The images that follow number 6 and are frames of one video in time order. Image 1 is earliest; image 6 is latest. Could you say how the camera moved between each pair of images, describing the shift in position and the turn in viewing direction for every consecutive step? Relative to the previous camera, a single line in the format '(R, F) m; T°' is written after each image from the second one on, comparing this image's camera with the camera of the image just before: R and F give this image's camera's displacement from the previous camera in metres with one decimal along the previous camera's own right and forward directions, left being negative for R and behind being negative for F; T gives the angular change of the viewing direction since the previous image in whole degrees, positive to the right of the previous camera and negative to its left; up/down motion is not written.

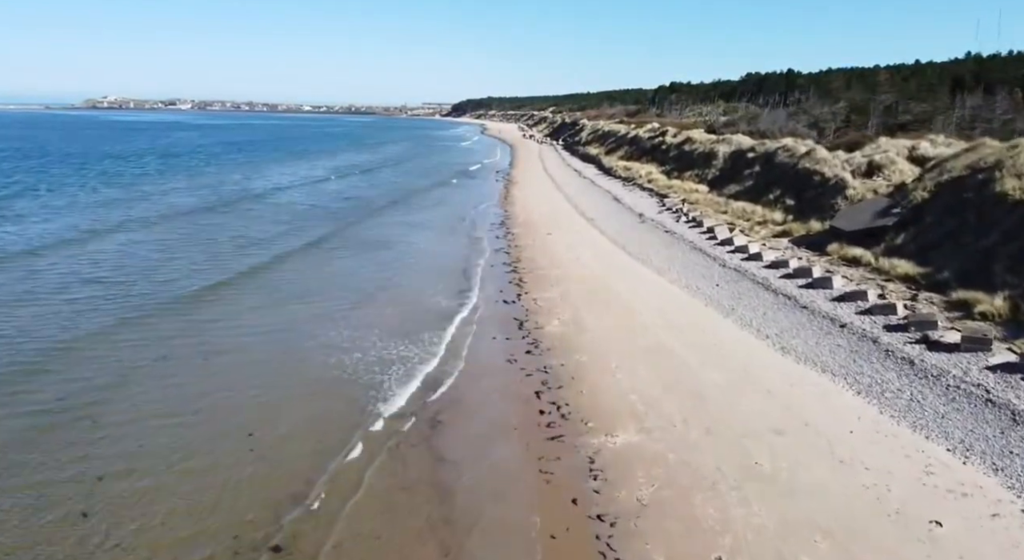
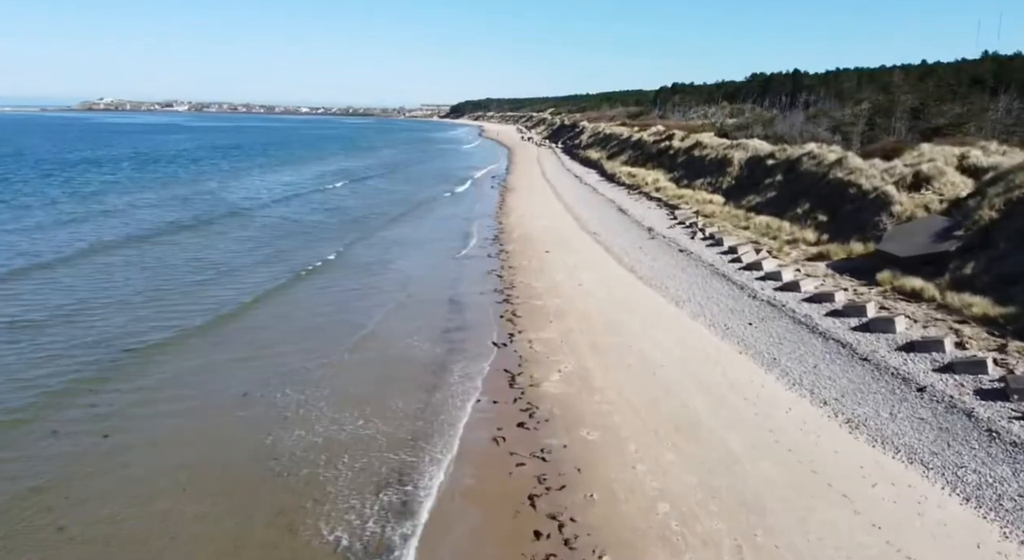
(+0.1, +2.7) m; 0°
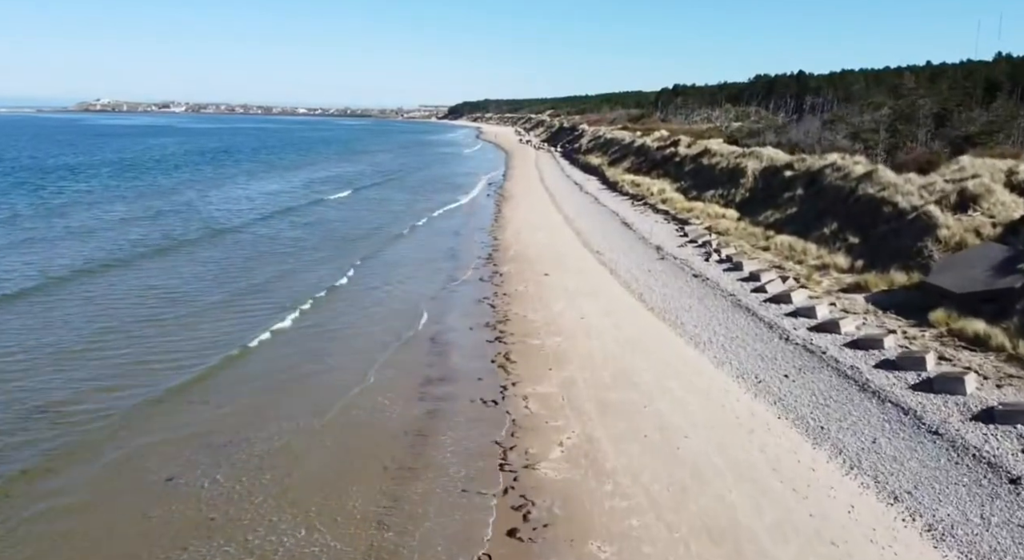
(+0.1, +2.1) m; 0°
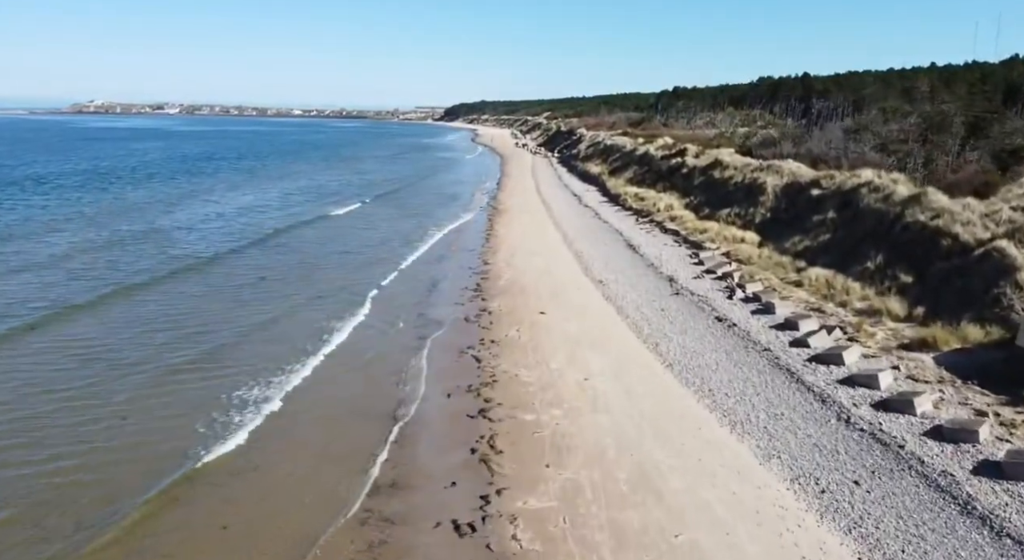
(+0.1, +2.8) m; 0°
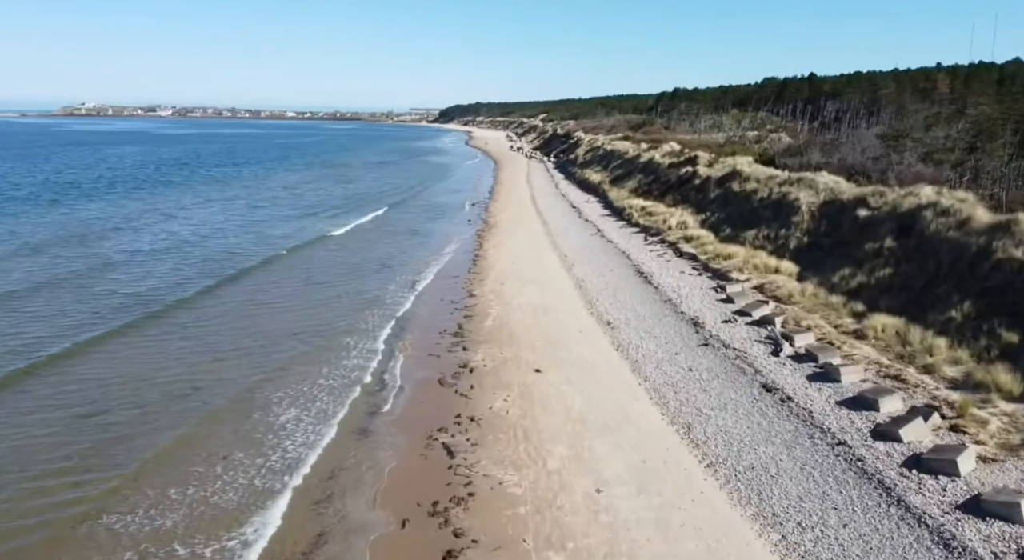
(+0.2, +3.5) m; 0°
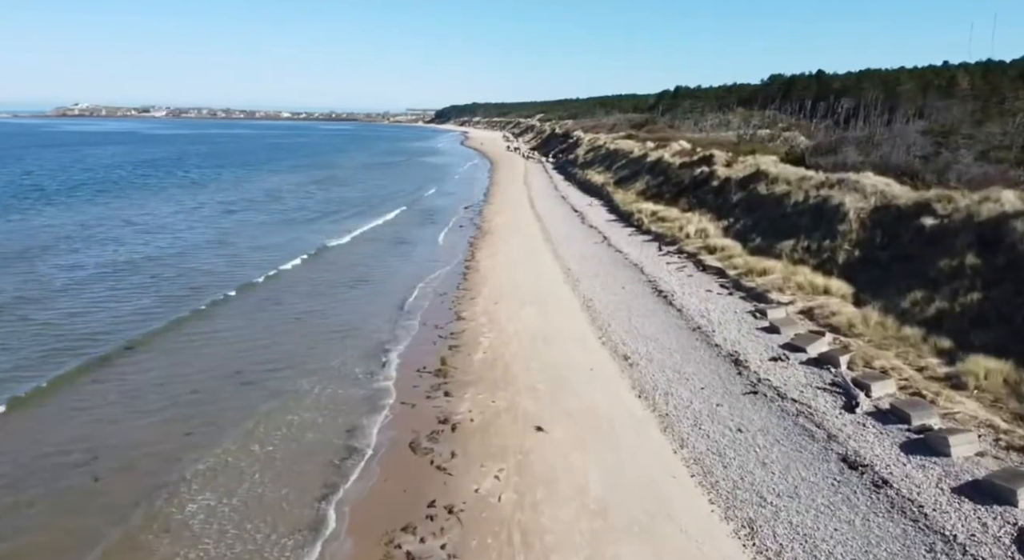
(0.0, +3.0) m; 0°
